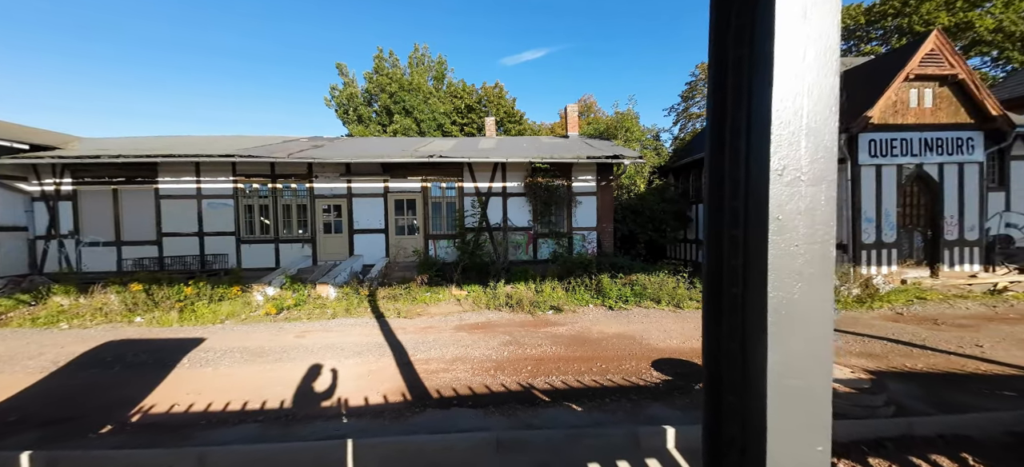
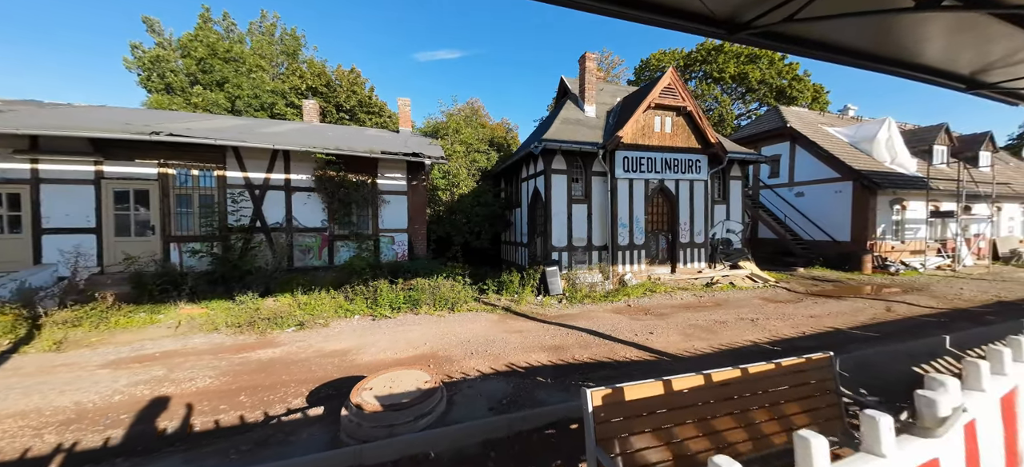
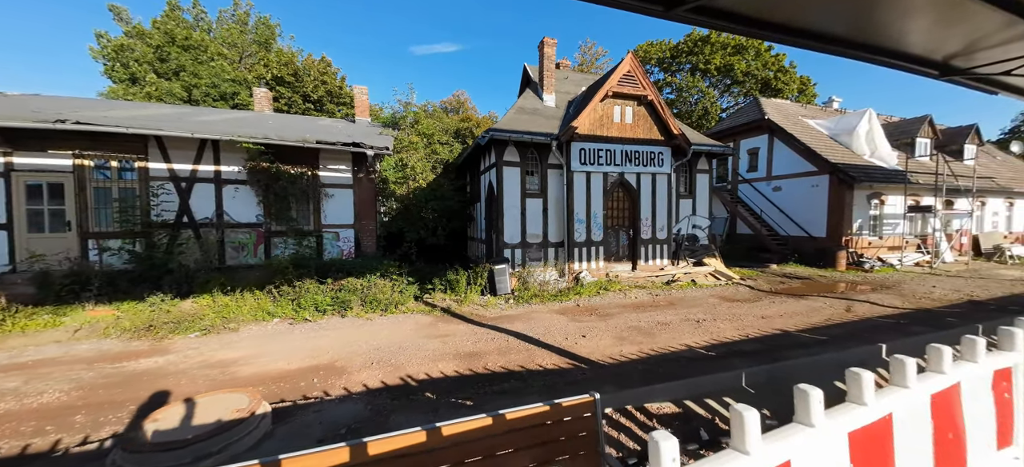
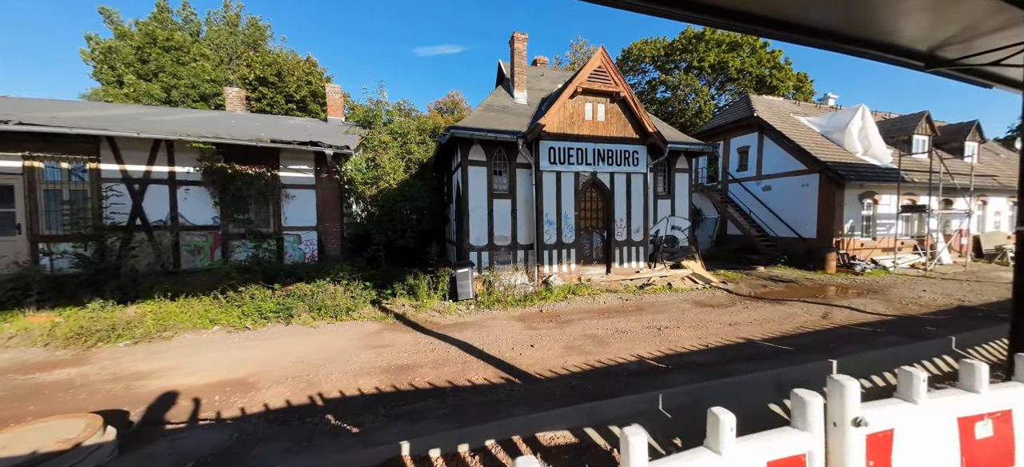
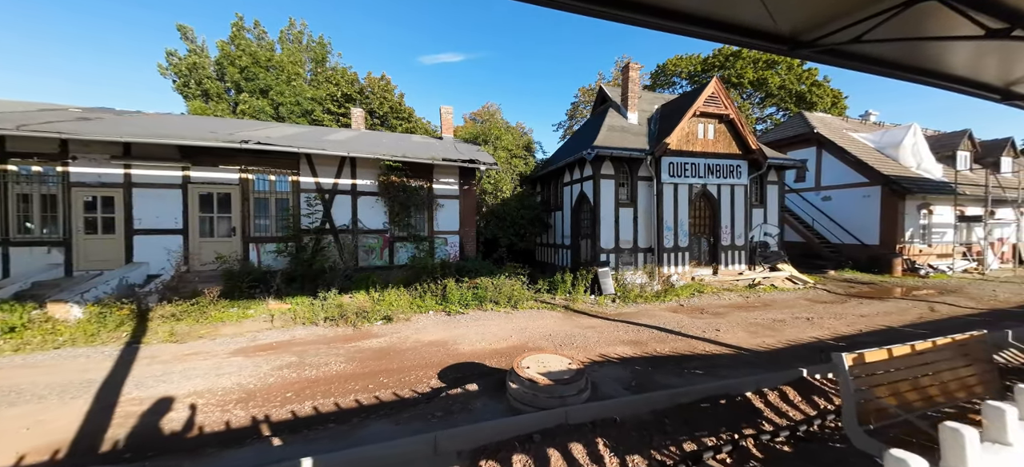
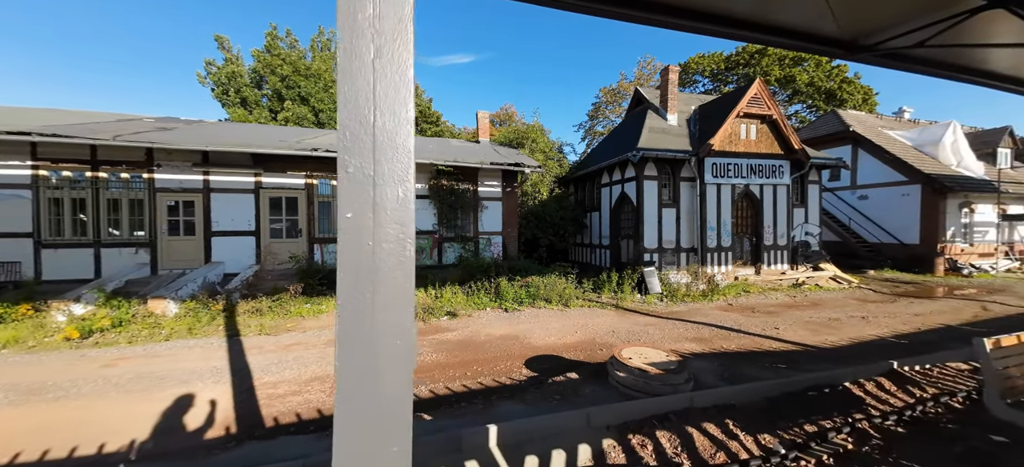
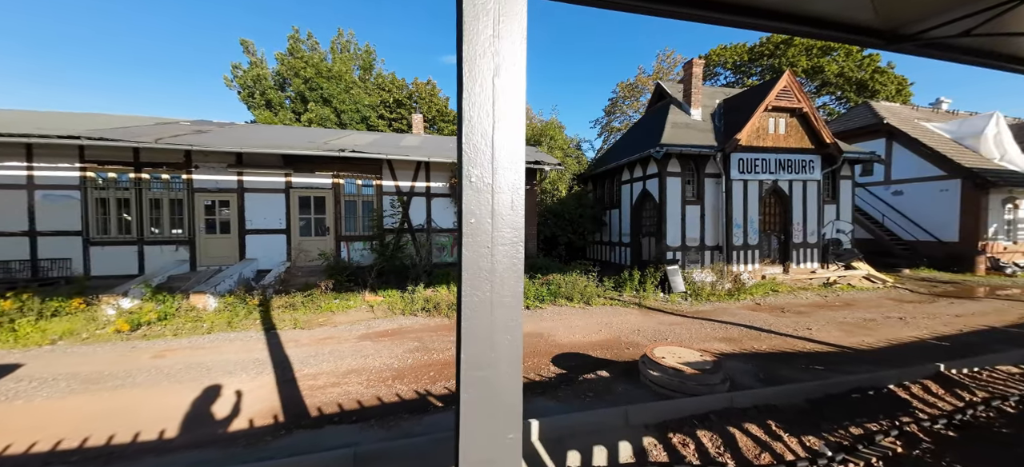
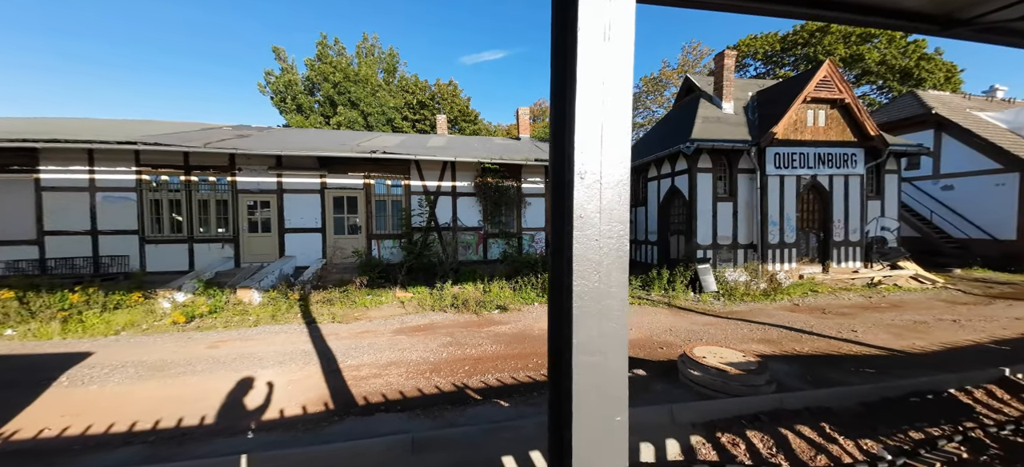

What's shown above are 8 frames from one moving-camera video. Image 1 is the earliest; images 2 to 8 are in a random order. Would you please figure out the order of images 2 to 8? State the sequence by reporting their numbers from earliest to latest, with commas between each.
8, 7, 6, 5, 2, 3, 4
